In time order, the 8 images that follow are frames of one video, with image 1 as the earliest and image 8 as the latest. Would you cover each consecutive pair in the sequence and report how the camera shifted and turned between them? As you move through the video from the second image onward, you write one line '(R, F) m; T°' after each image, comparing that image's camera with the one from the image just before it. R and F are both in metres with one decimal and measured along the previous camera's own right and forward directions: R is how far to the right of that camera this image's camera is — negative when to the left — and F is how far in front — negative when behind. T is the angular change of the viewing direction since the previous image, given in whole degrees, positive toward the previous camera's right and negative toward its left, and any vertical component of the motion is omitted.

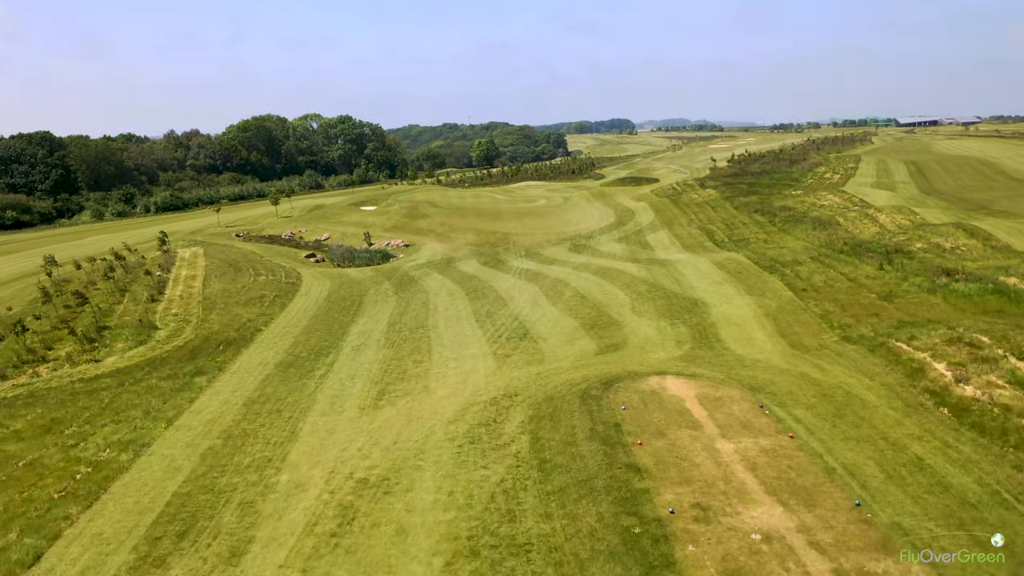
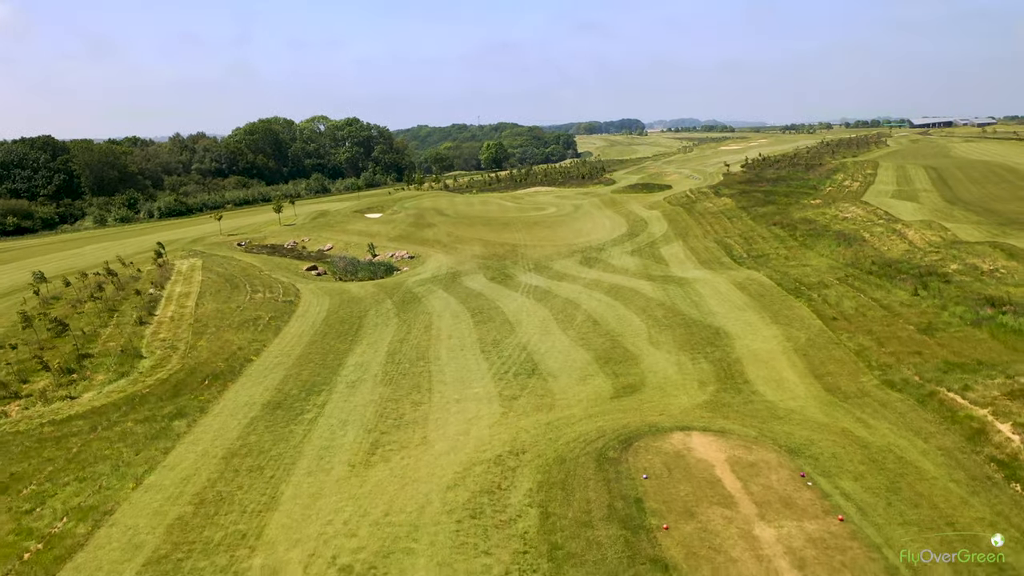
(0.0, +1.6) m; -1°
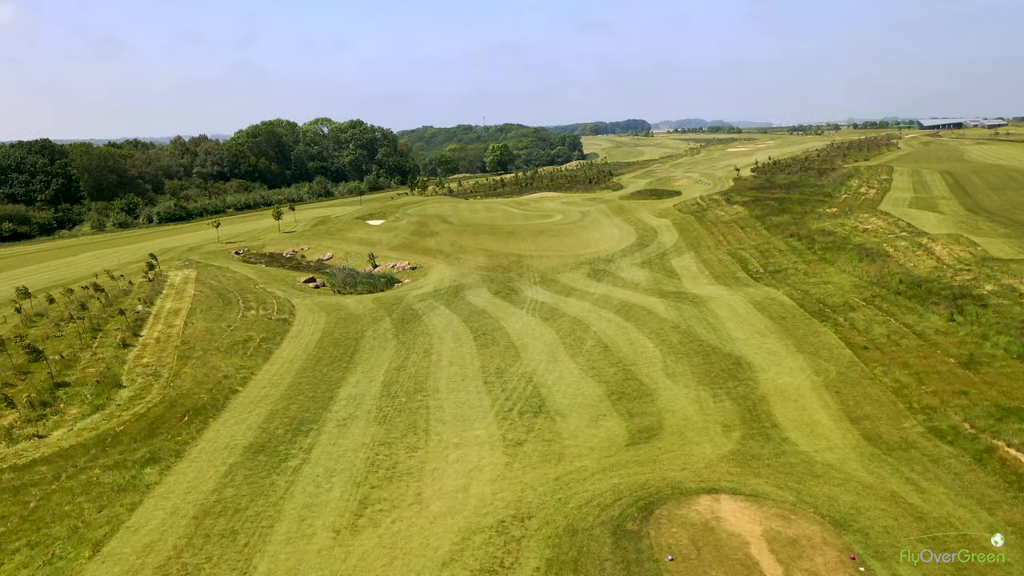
(0.0, +1.6) m; 0°
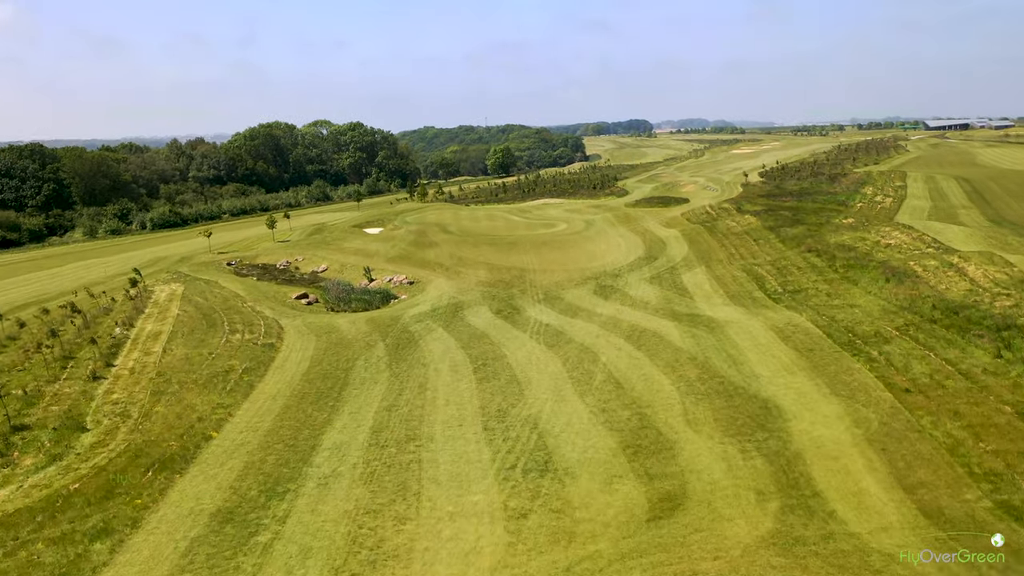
(0.0, +2.0) m; 0°
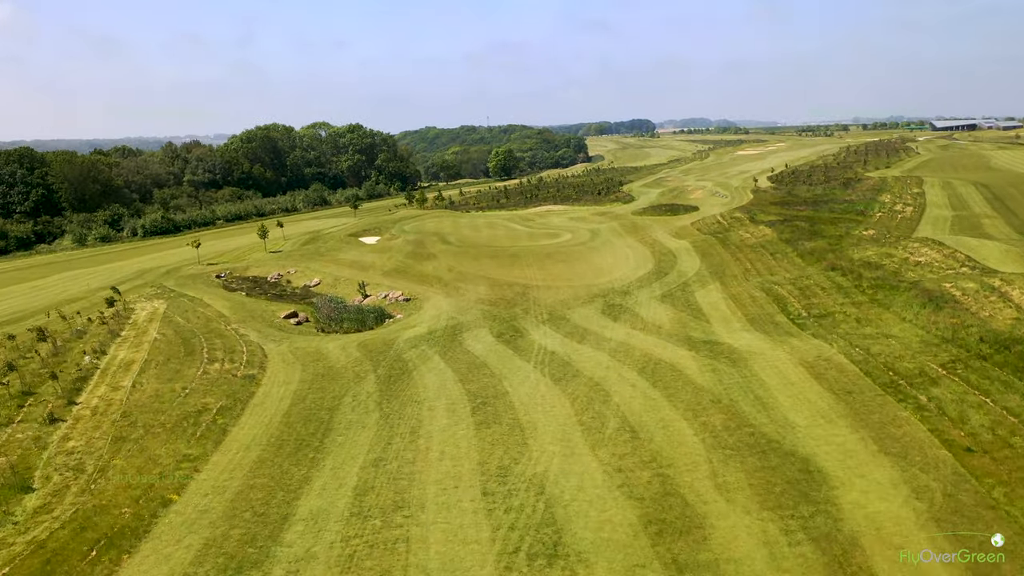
(0.0, +2.4) m; 0°
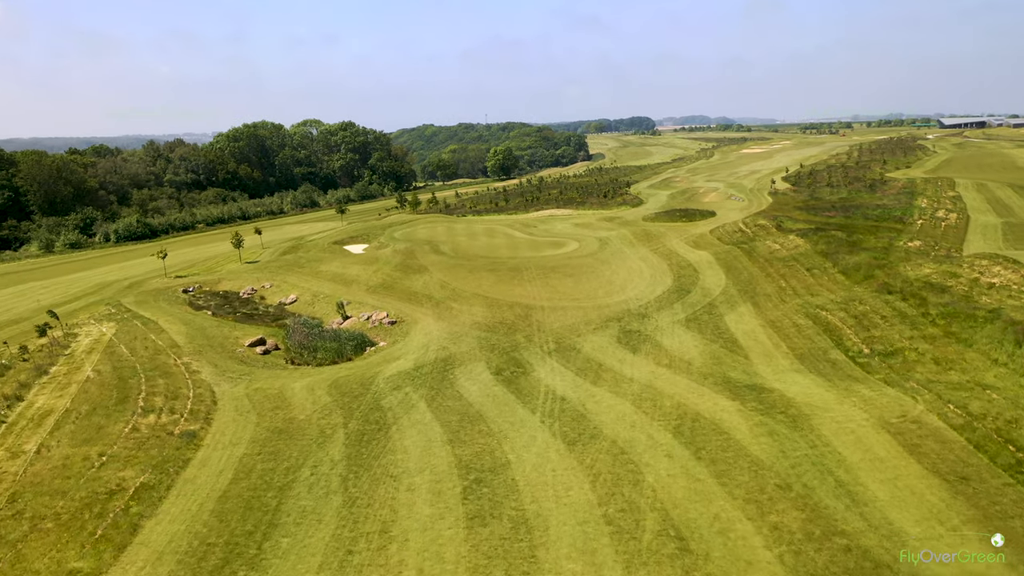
(-0.1, +5.1) m; 0°
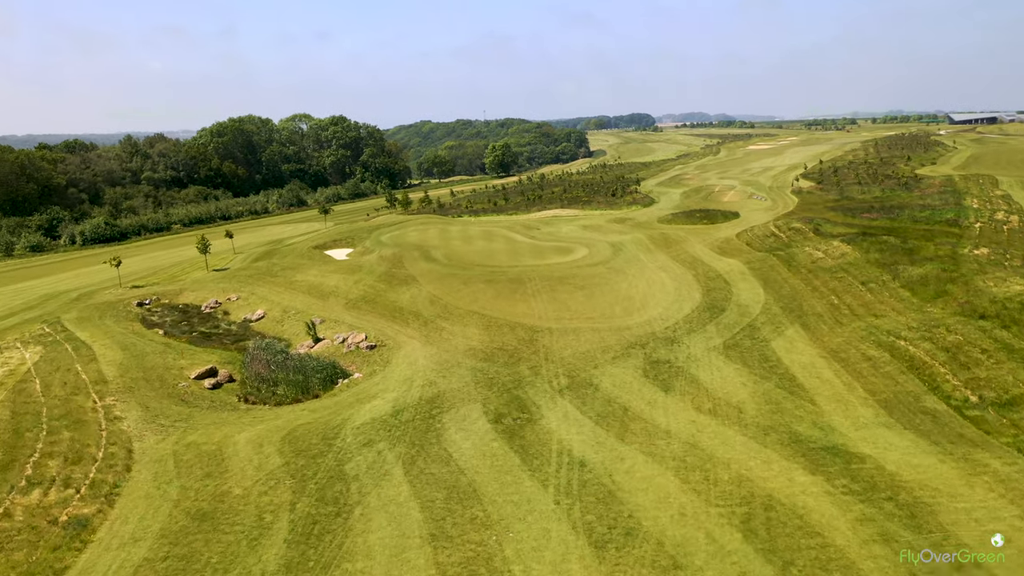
(-0.1, +5.6) m; 0°
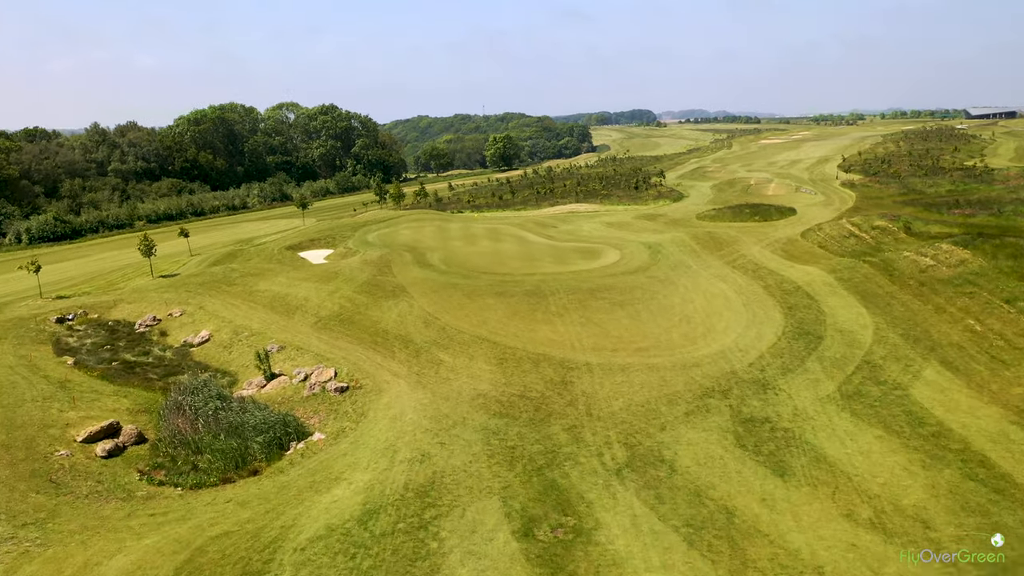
(-0.7, +8.2) m; 0°
